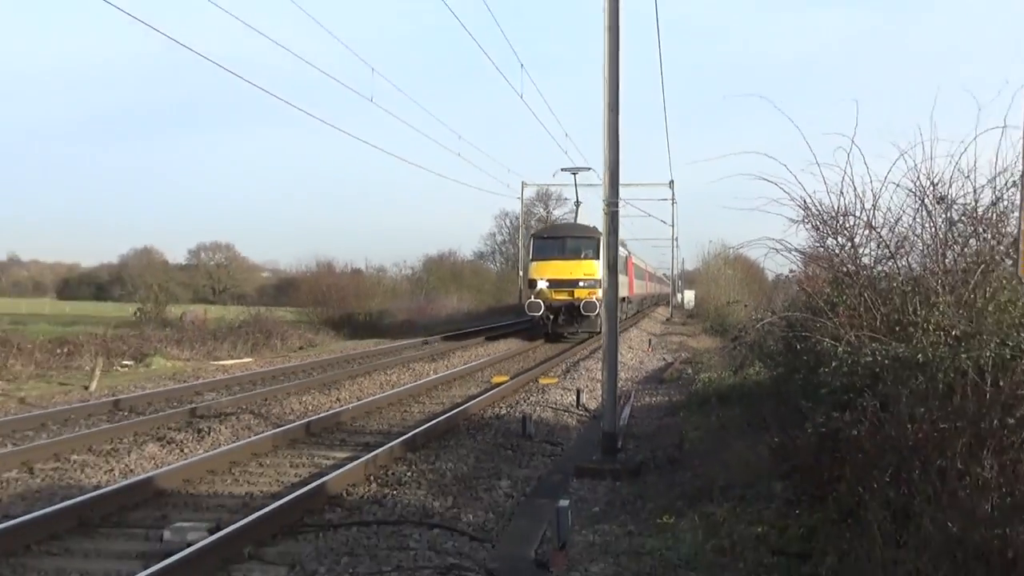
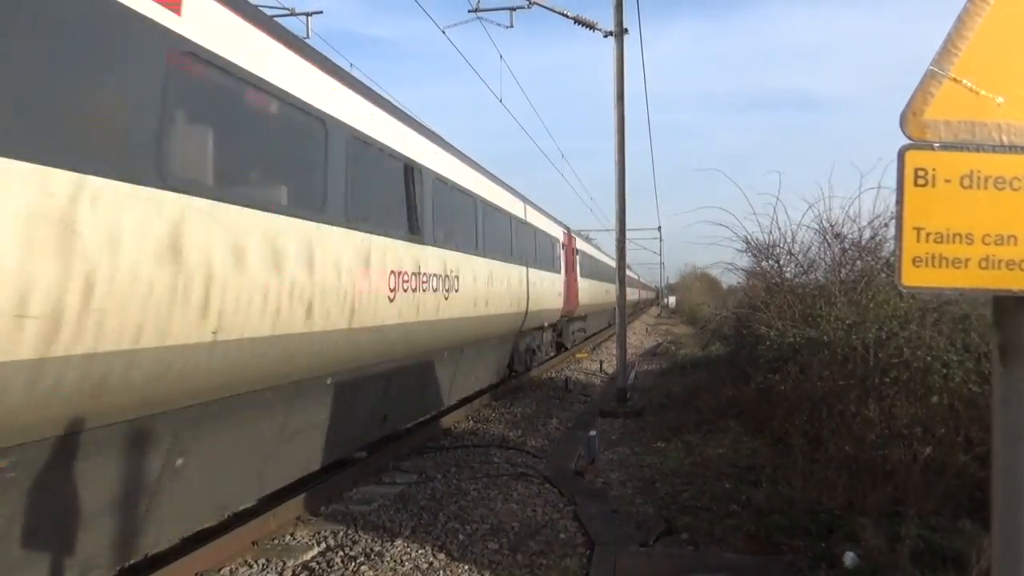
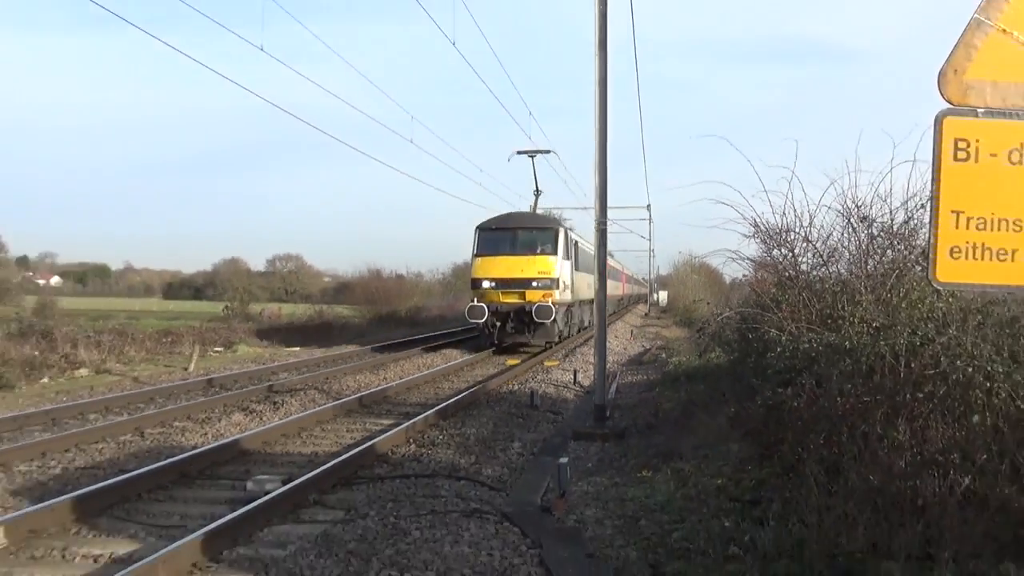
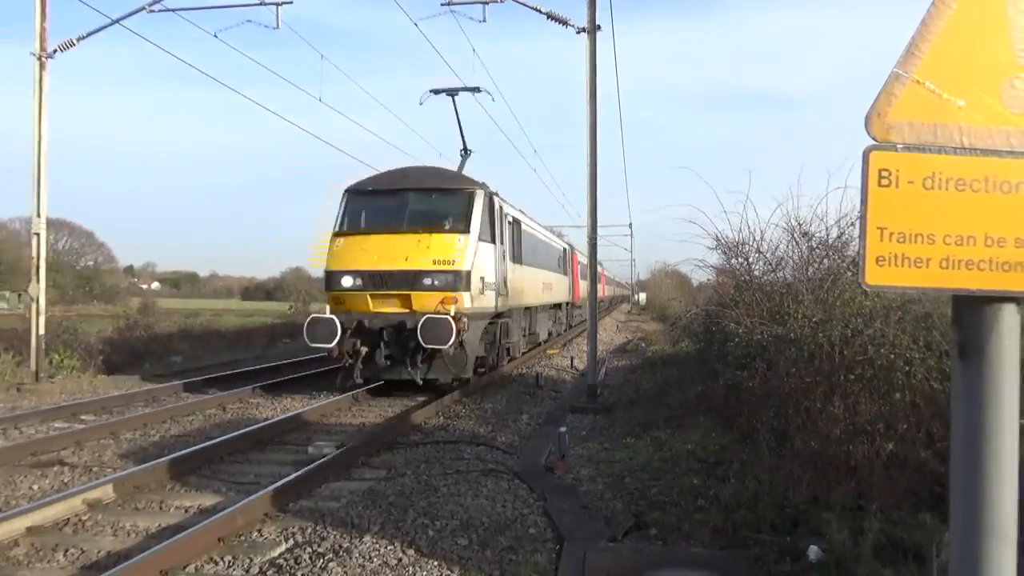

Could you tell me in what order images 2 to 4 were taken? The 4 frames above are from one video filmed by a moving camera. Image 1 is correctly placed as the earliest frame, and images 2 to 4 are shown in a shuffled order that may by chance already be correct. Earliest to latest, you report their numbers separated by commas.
3, 4, 2
